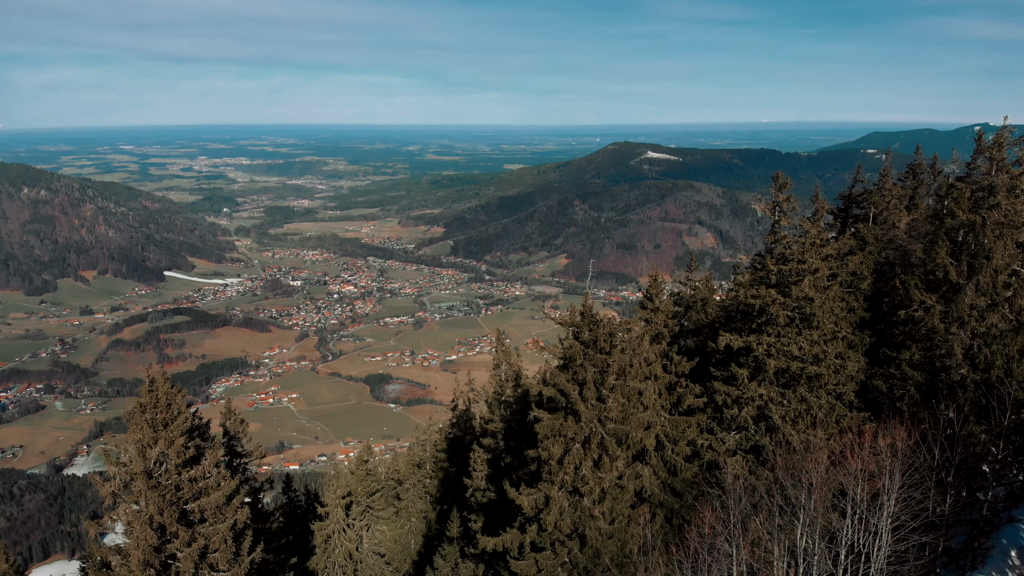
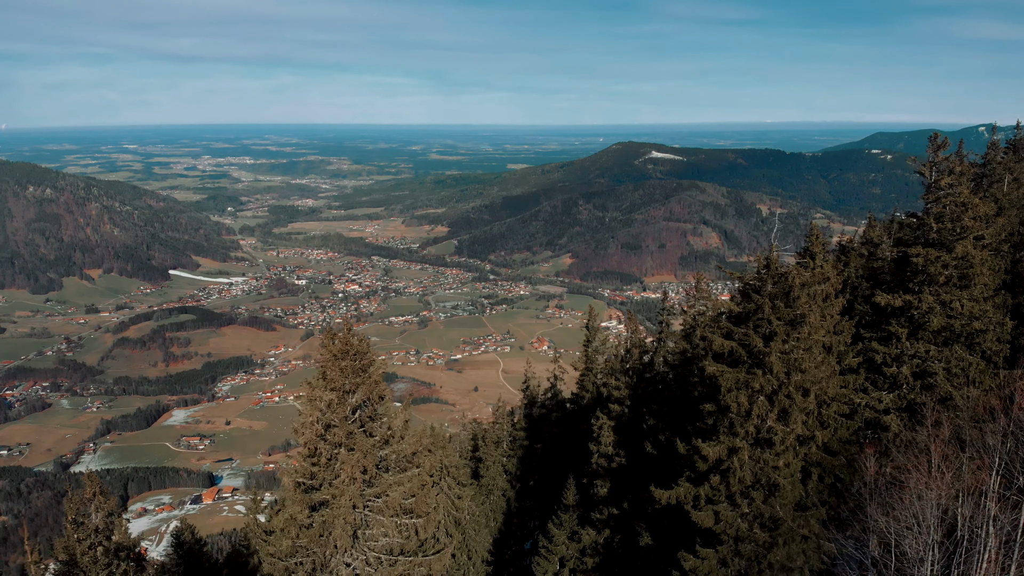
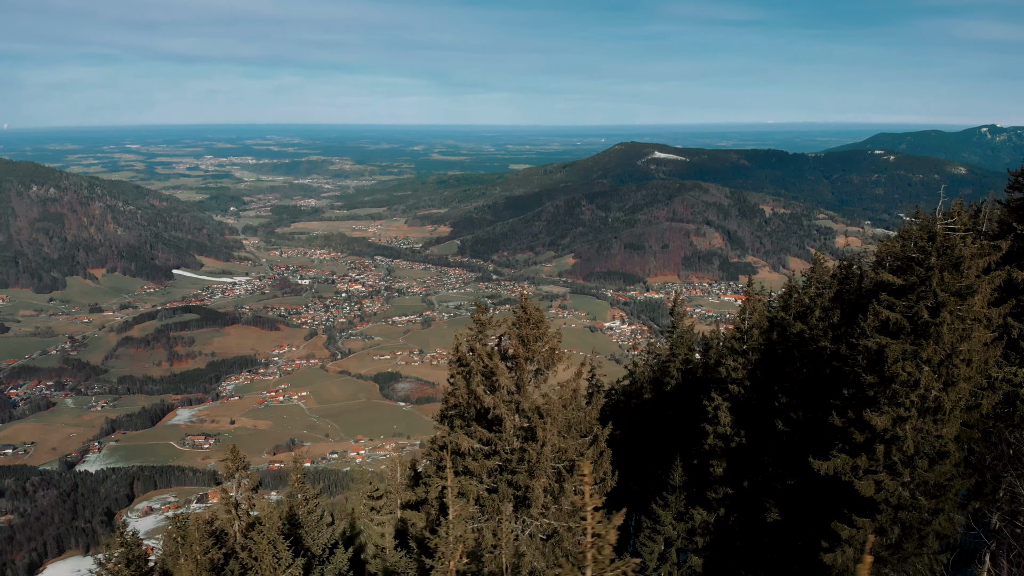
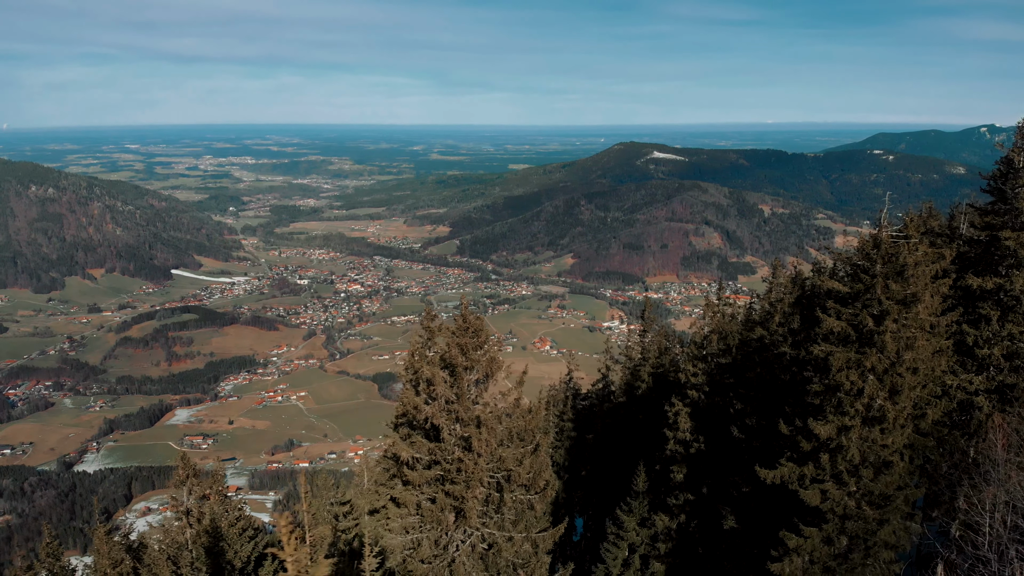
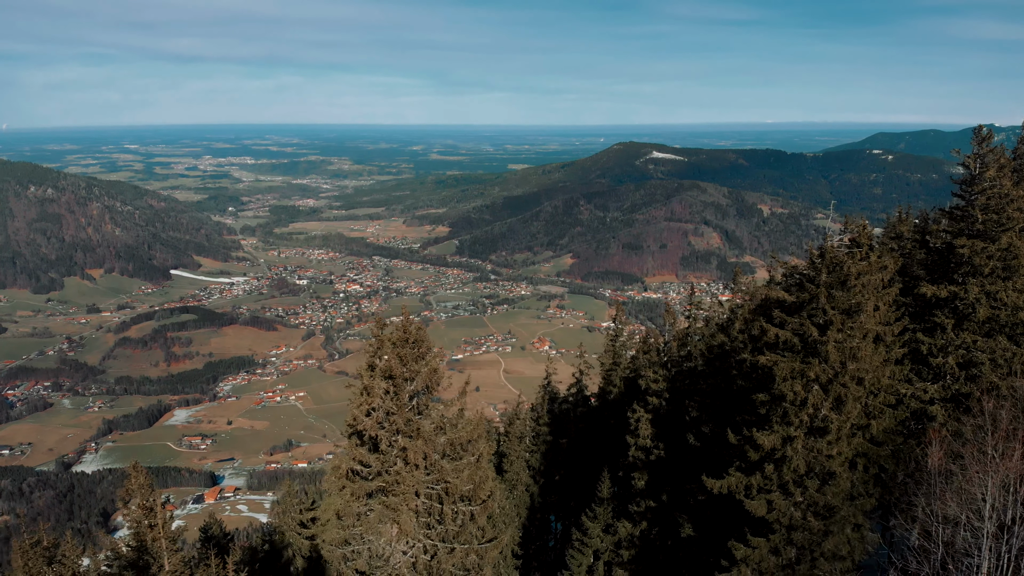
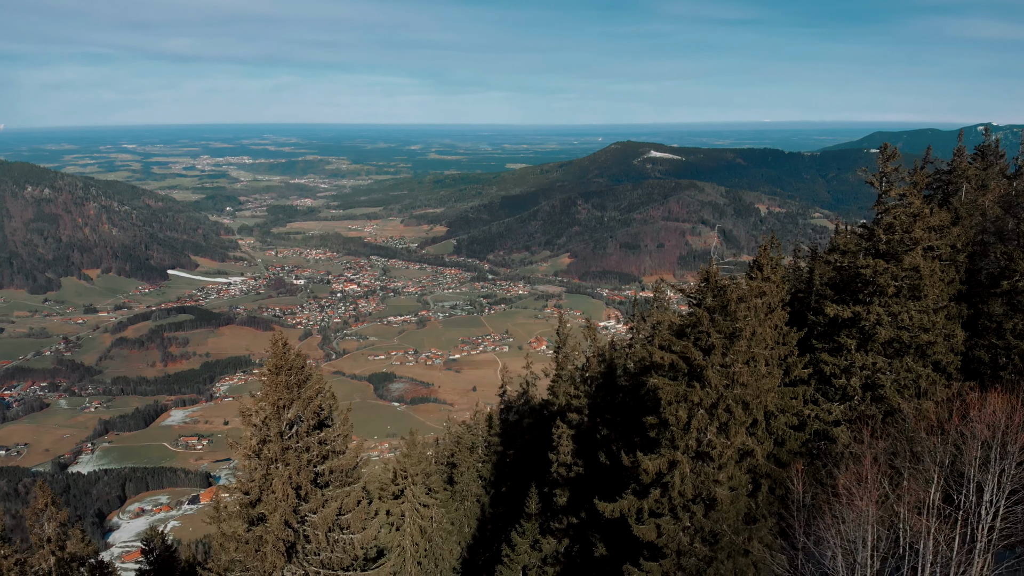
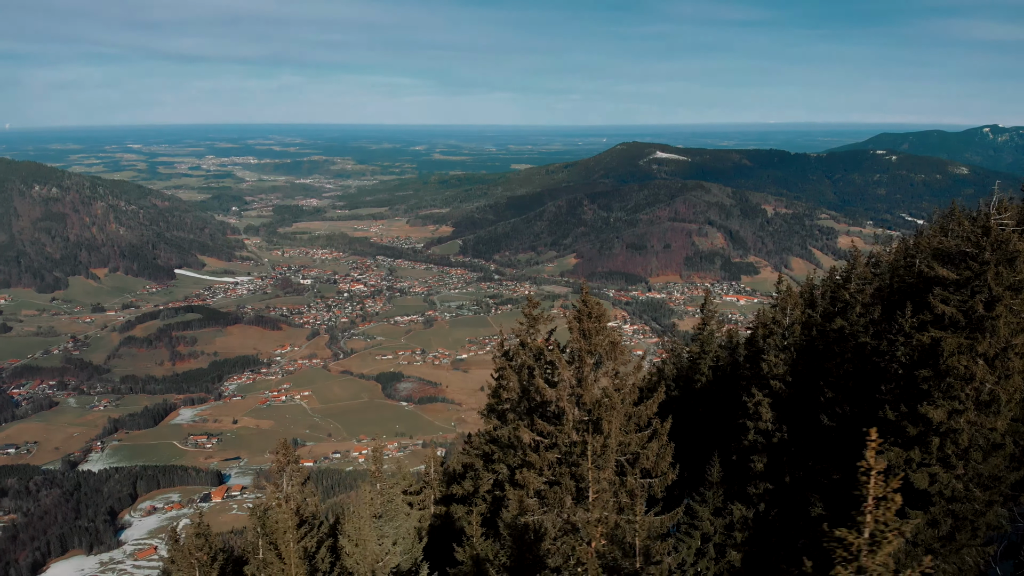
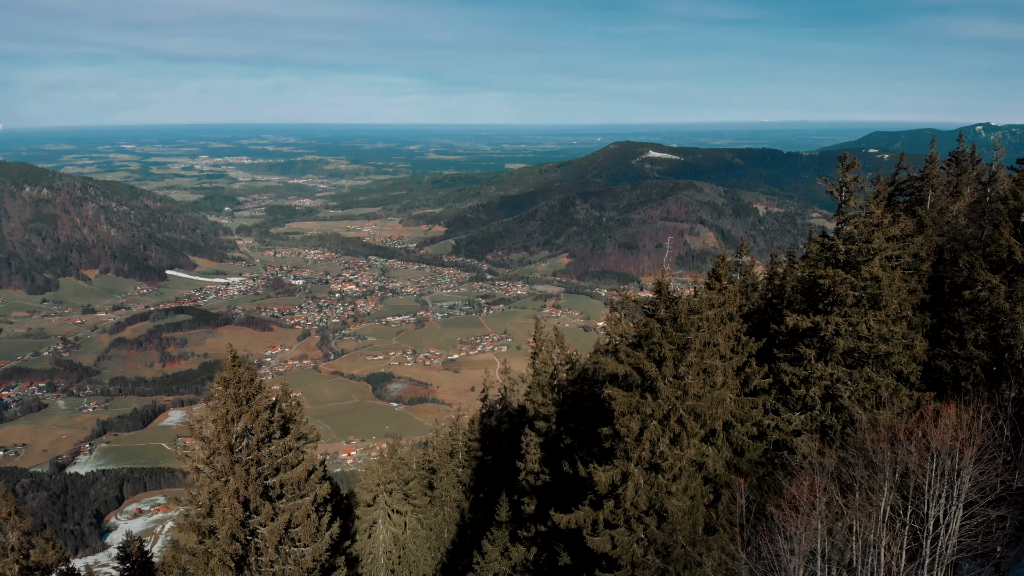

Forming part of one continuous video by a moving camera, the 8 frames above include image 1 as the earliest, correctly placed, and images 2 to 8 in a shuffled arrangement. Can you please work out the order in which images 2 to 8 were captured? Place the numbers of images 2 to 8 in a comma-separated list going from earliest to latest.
8, 6, 2, 5, 4, 3, 7
